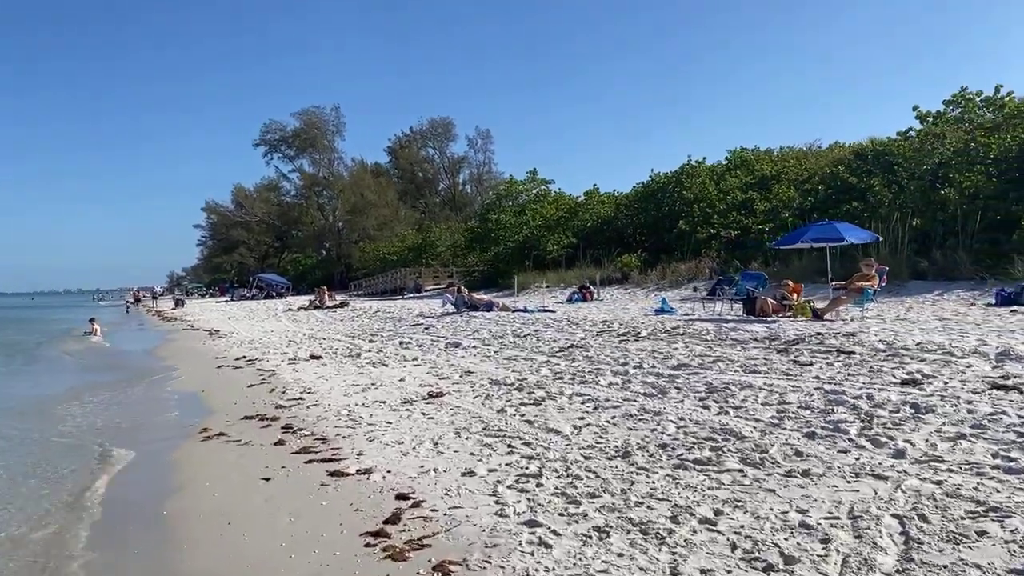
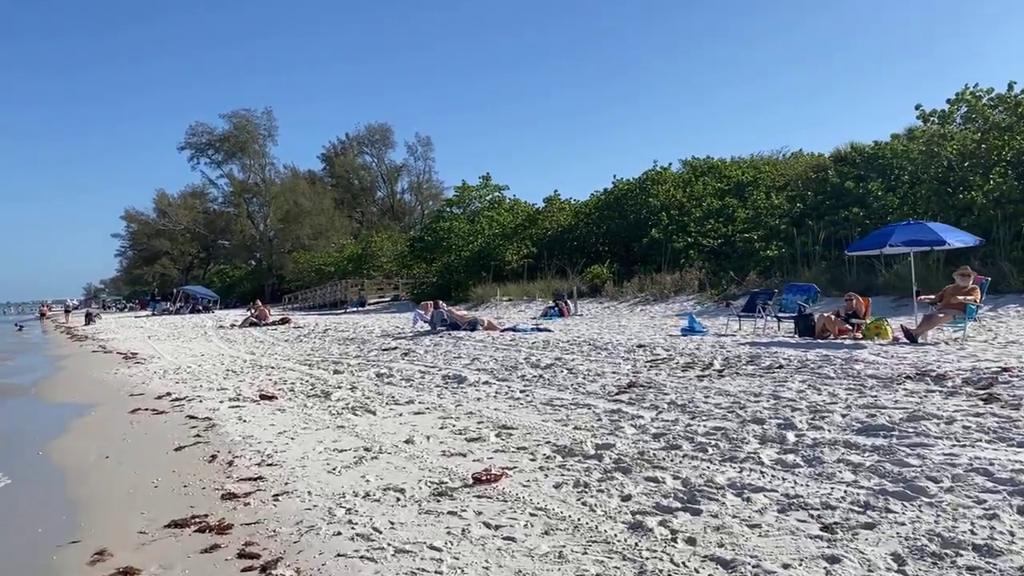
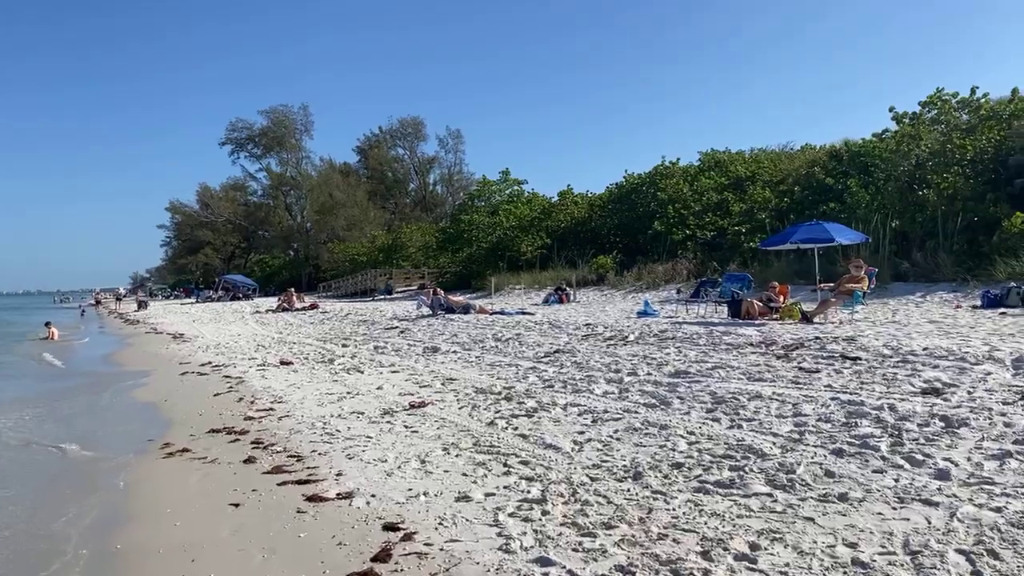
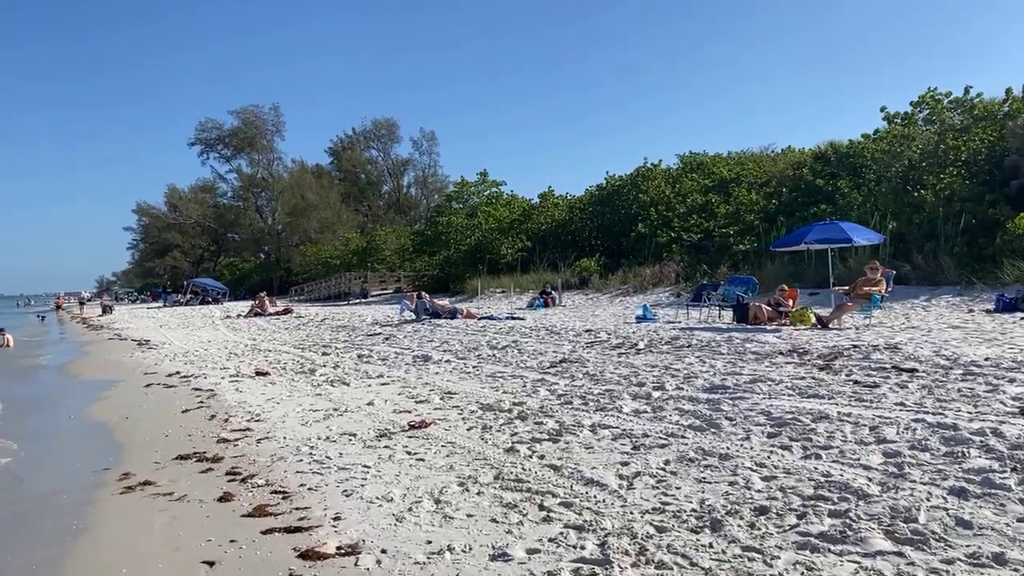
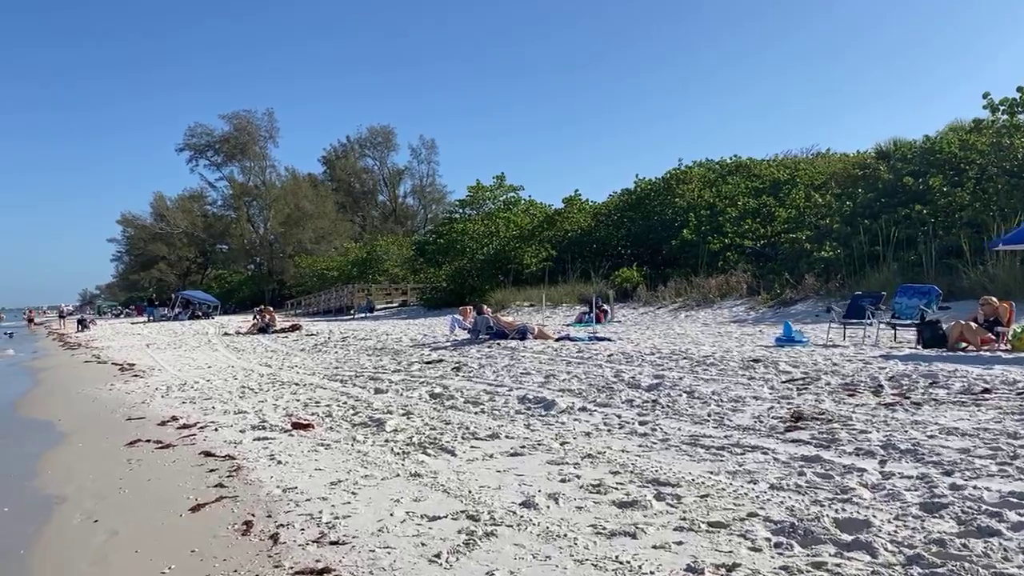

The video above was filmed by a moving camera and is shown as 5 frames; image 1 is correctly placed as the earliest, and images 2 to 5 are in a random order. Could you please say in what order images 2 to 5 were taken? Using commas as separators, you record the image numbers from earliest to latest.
3, 4, 2, 5
